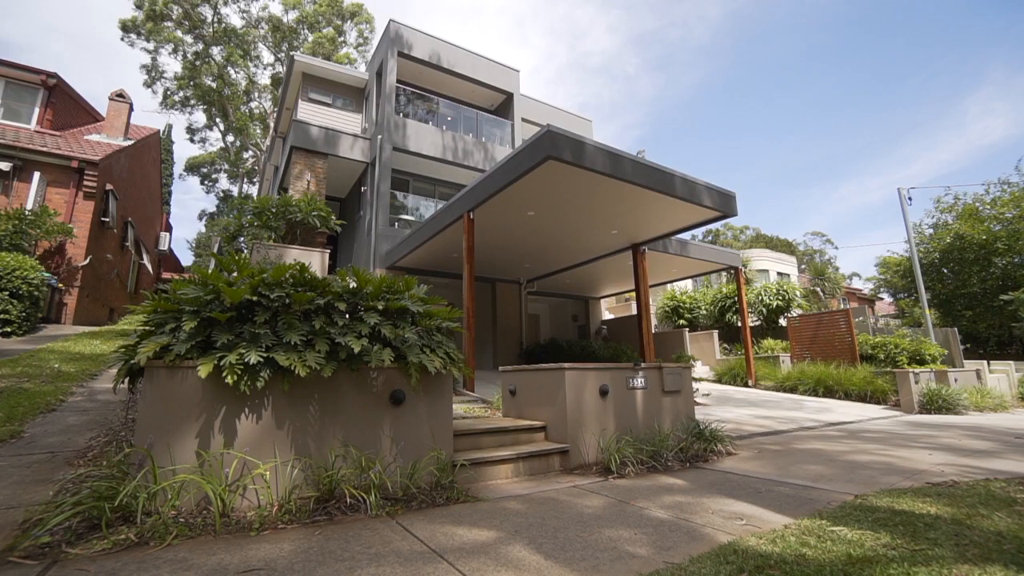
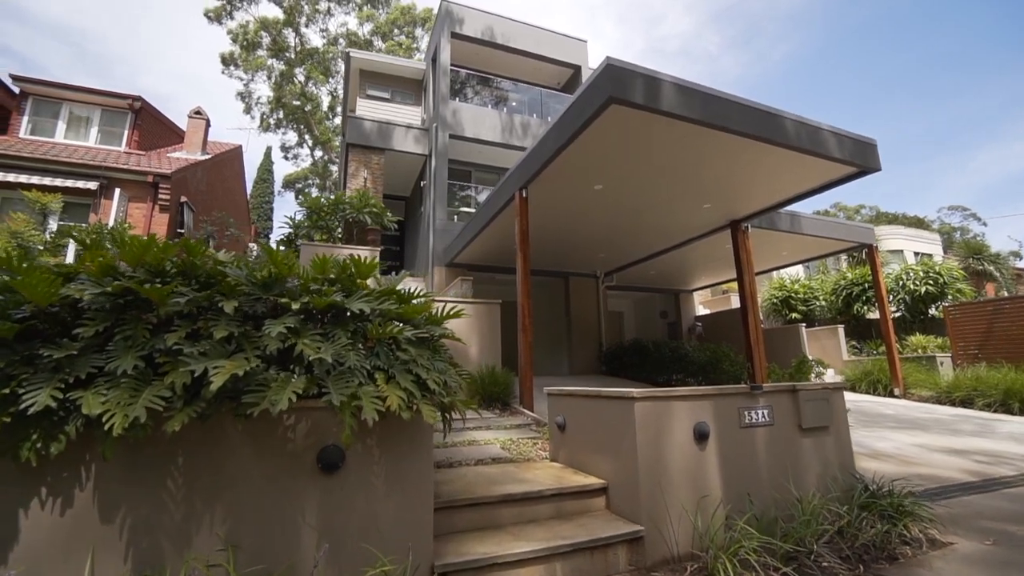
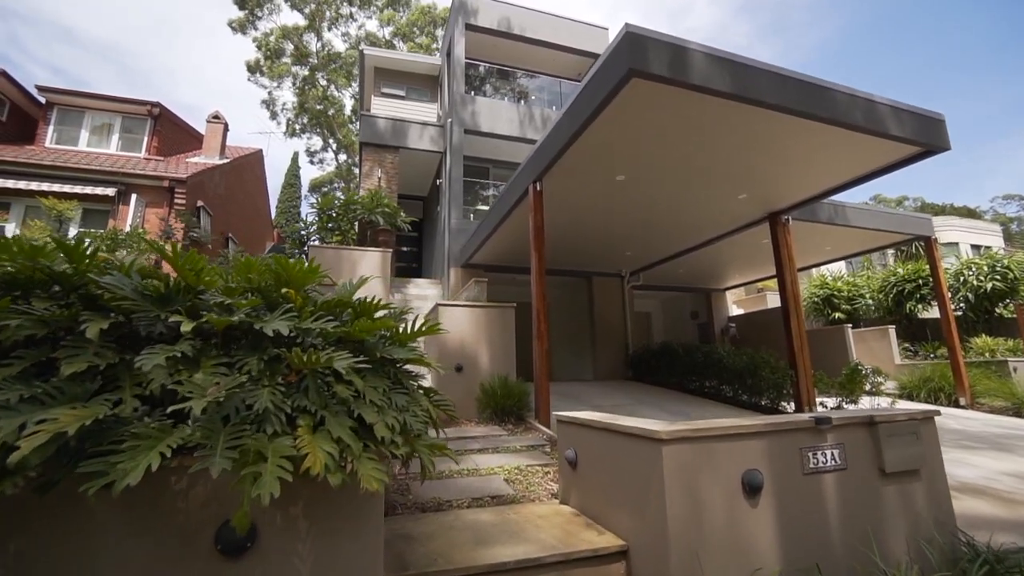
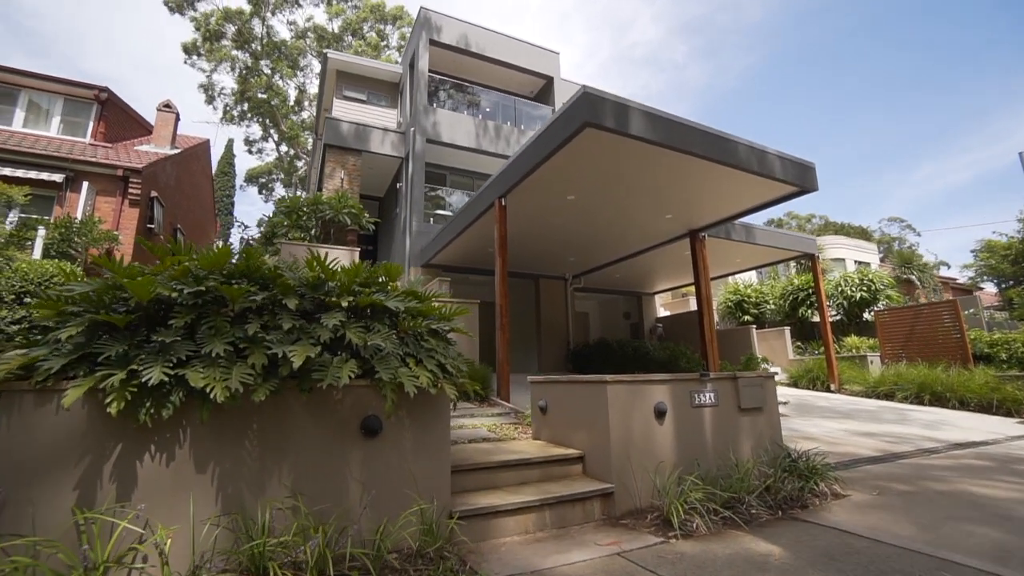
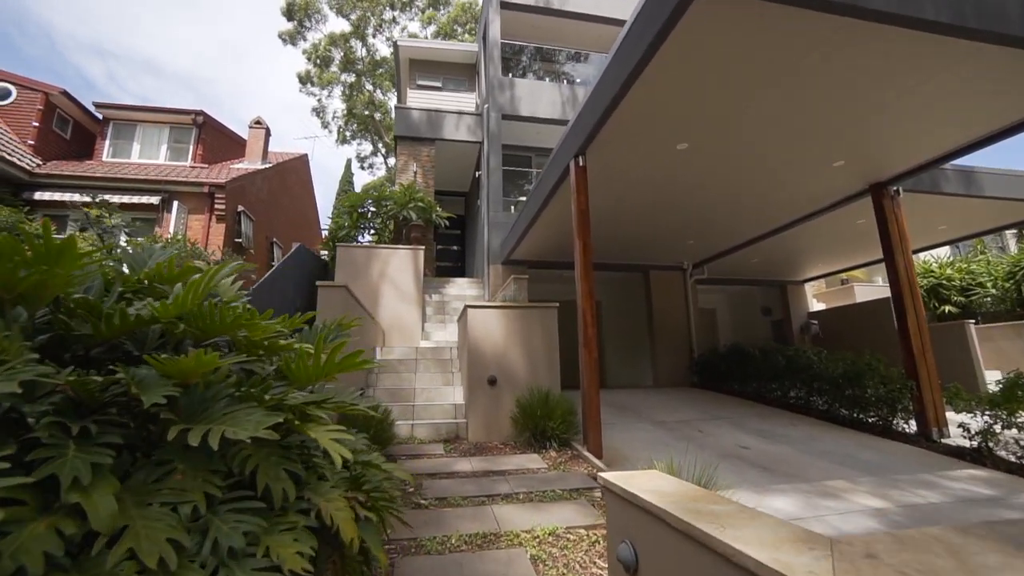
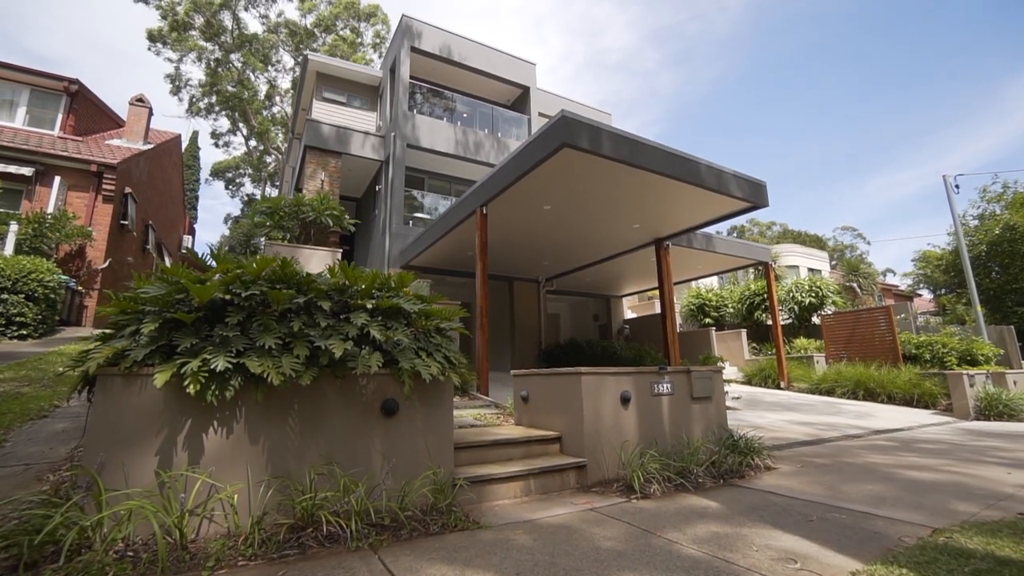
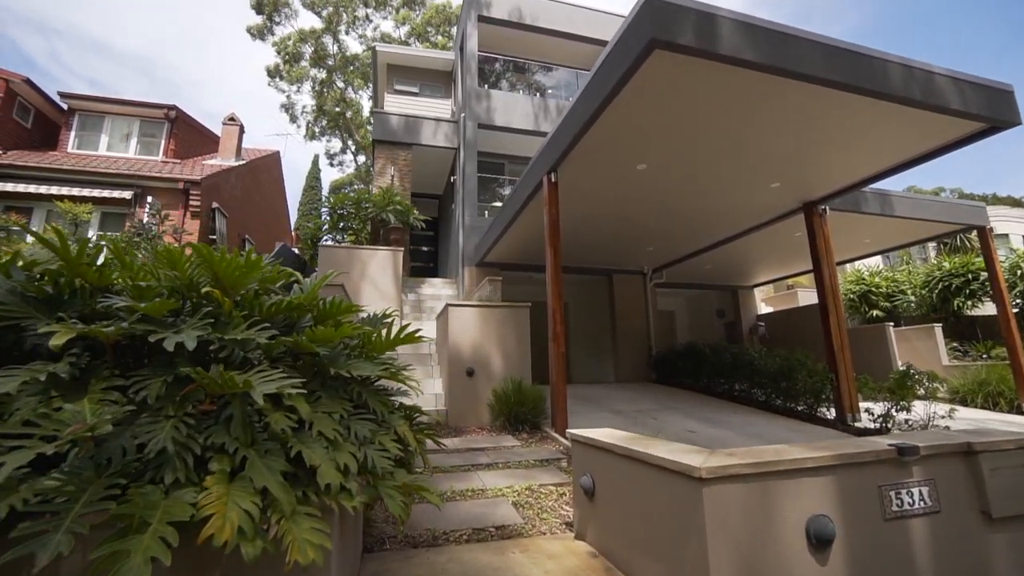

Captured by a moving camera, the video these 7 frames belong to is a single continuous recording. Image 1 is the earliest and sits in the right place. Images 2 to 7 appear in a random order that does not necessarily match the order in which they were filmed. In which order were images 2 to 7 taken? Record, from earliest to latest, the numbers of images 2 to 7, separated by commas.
6, 4, 2, 3, 7, 5
